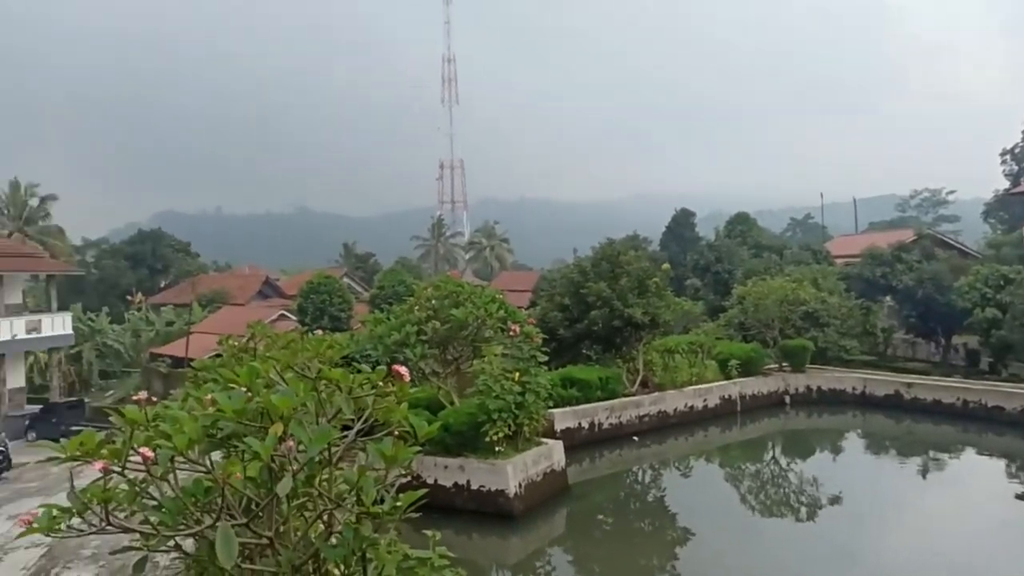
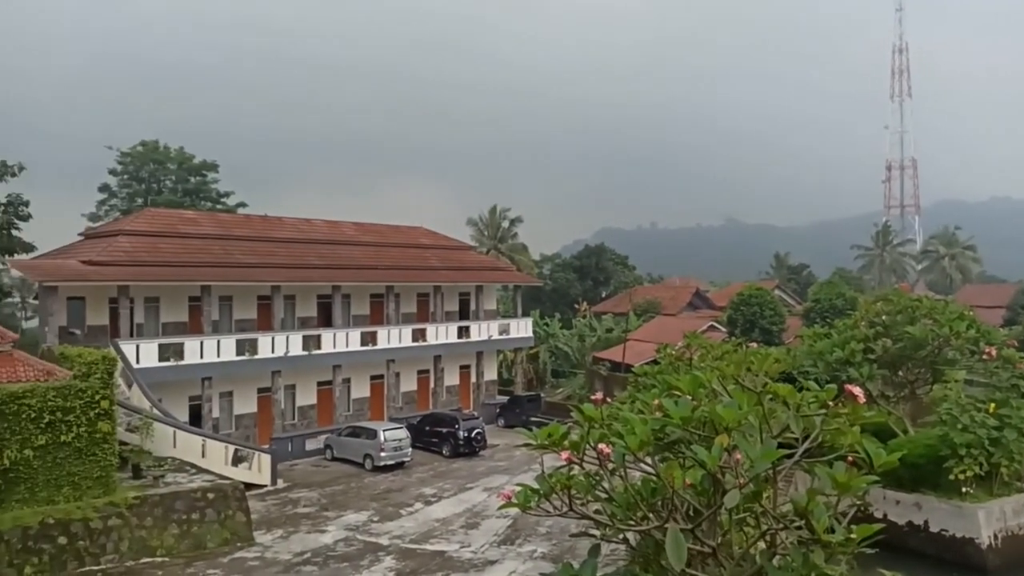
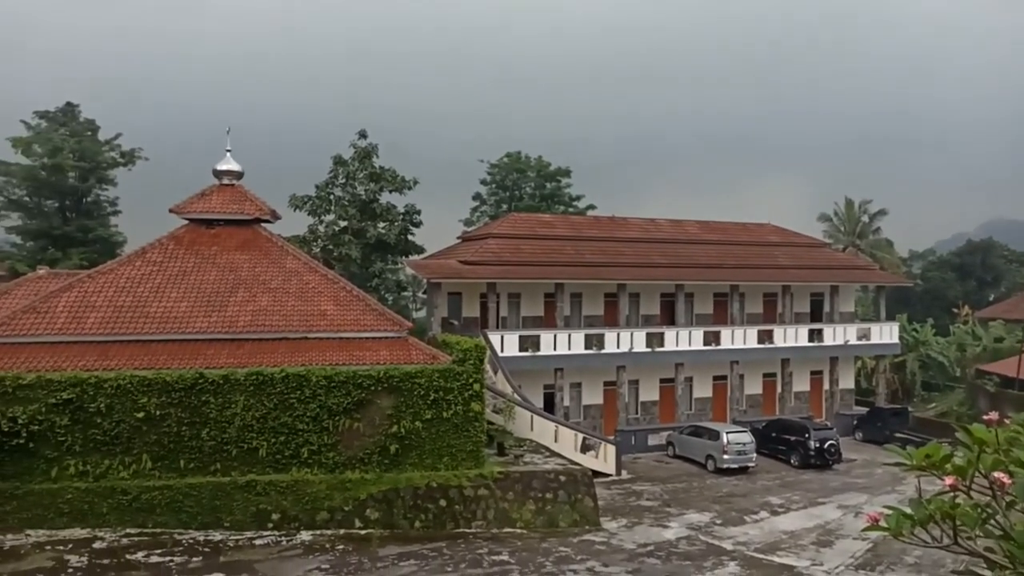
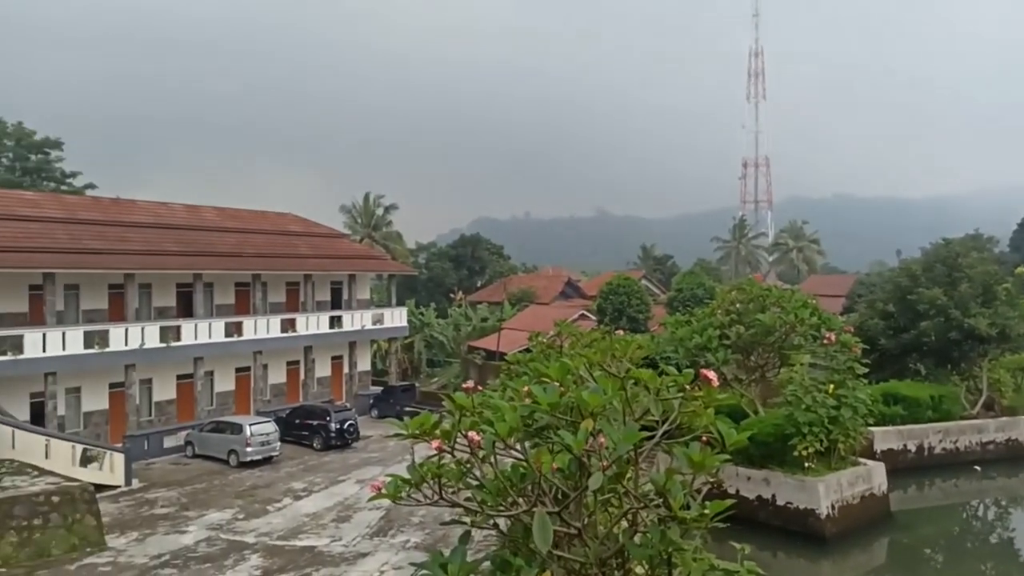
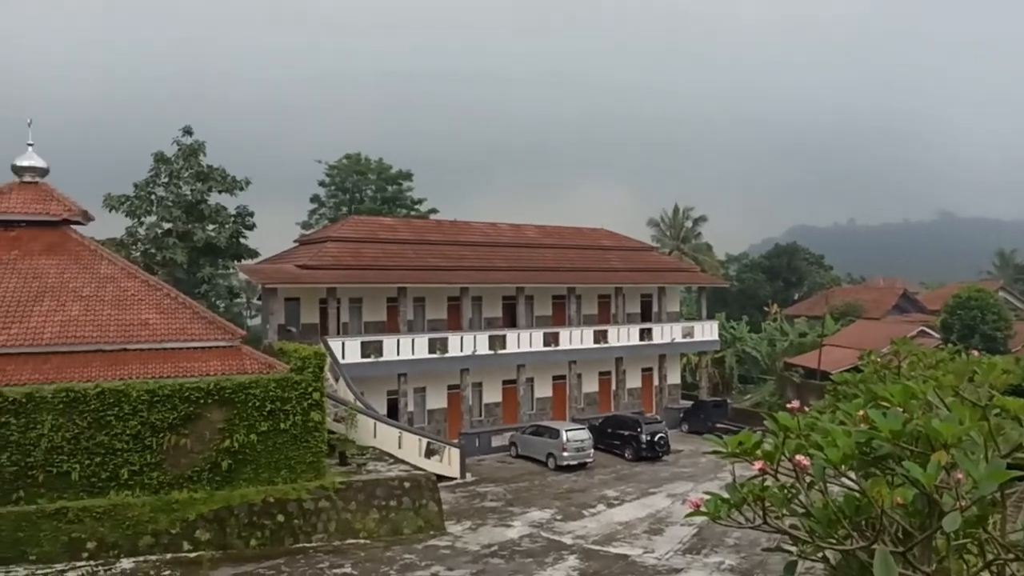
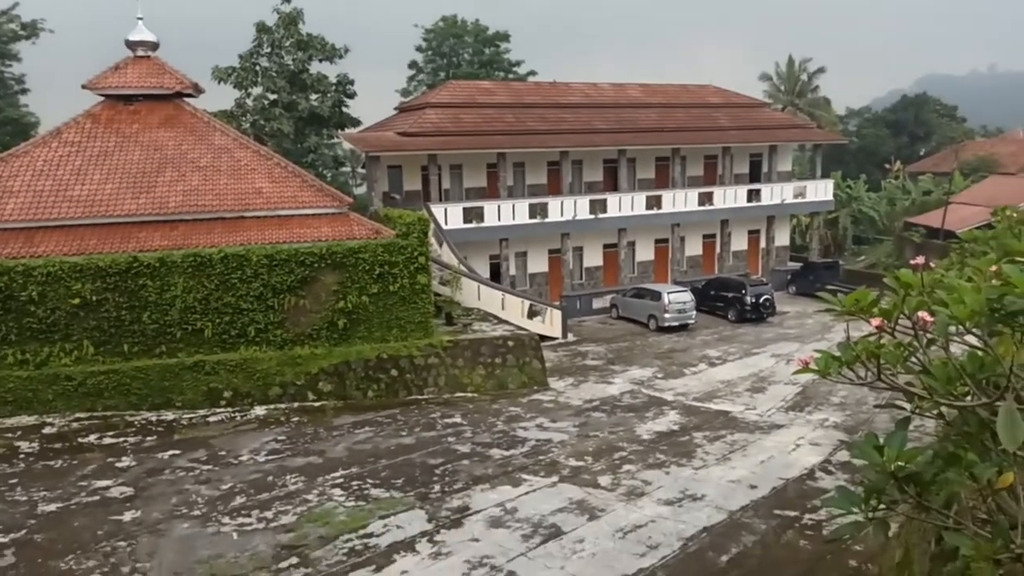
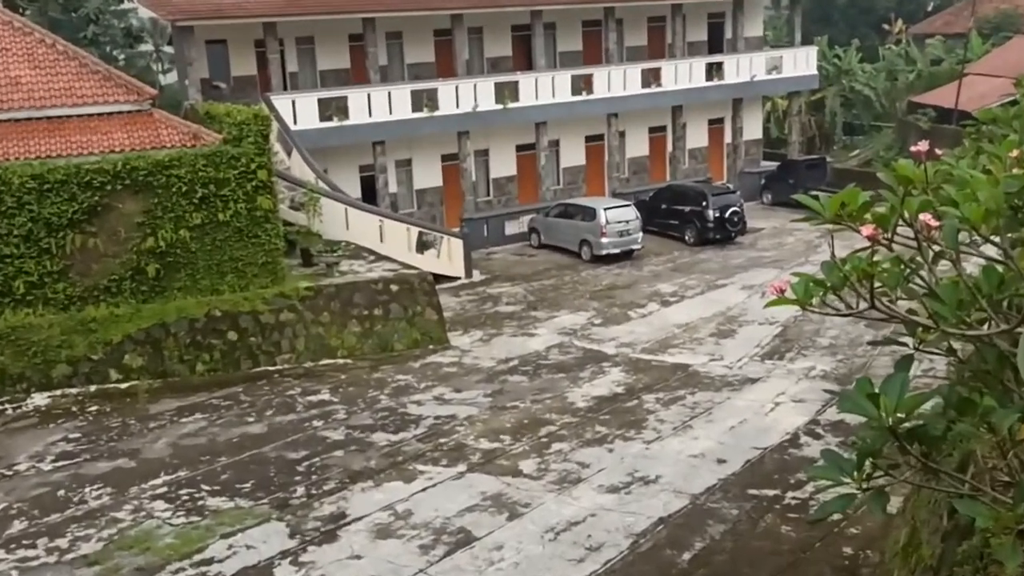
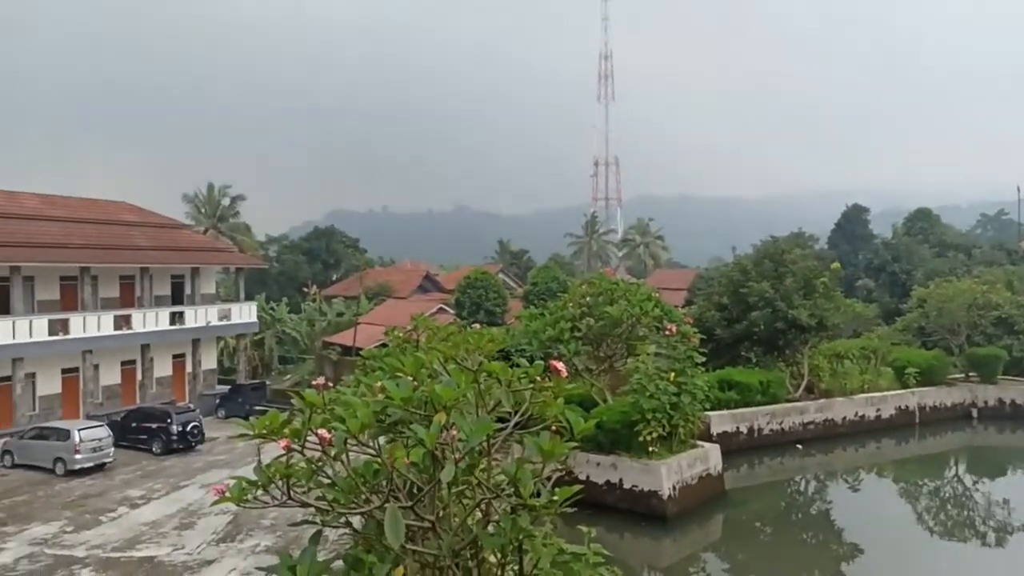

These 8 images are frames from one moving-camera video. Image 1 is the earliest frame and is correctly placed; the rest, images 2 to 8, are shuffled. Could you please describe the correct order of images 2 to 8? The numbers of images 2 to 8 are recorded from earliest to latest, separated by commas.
8, 4, 2, 5, 3, 6, 7
